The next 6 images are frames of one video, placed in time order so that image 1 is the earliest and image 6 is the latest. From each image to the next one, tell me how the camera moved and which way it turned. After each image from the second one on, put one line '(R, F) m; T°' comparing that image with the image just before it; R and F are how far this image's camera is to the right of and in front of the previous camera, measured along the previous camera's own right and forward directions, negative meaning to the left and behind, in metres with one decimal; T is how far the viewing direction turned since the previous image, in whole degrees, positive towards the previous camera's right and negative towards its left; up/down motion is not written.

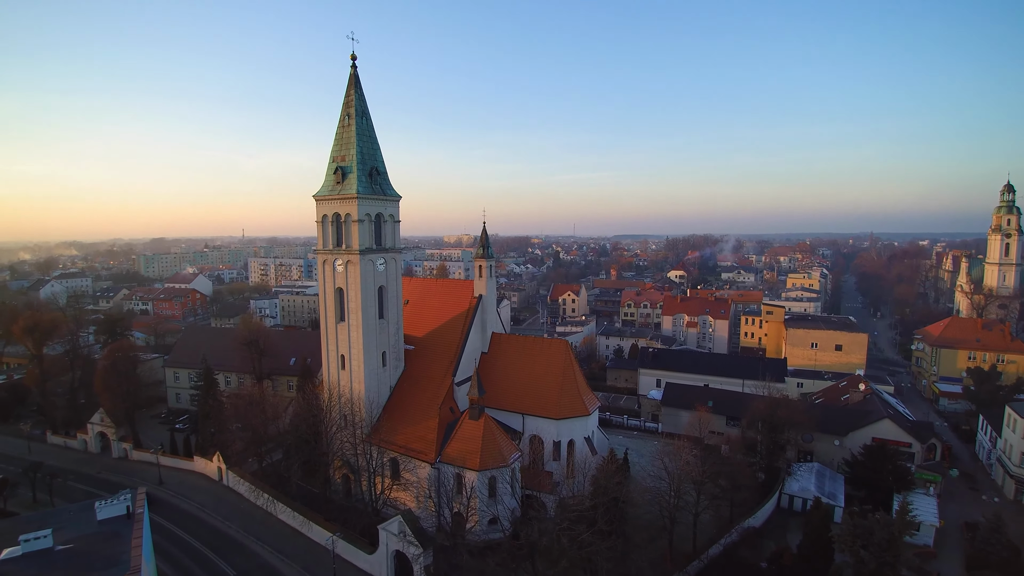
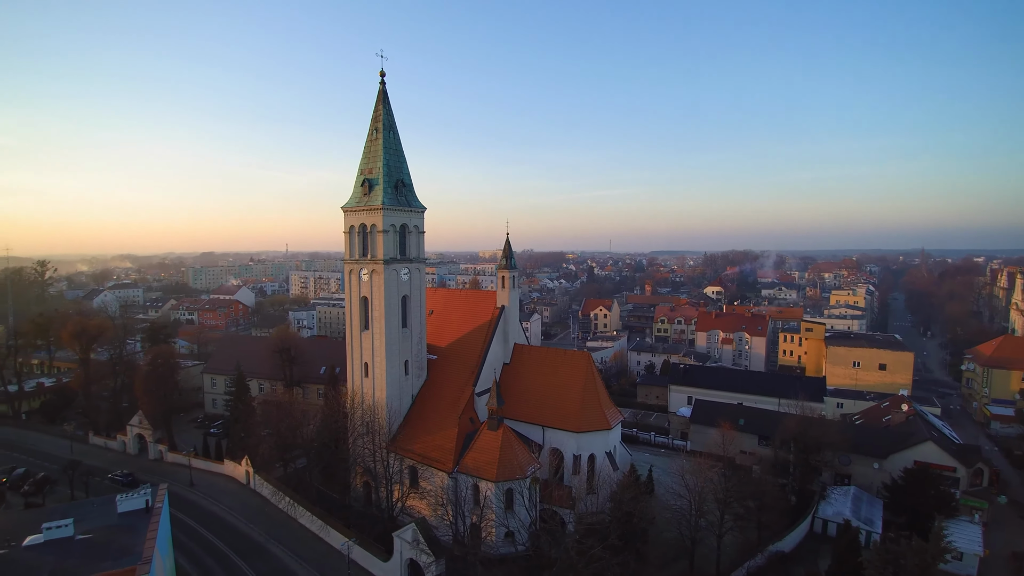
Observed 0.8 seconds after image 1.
(+1.3, +0.2) m; -4°
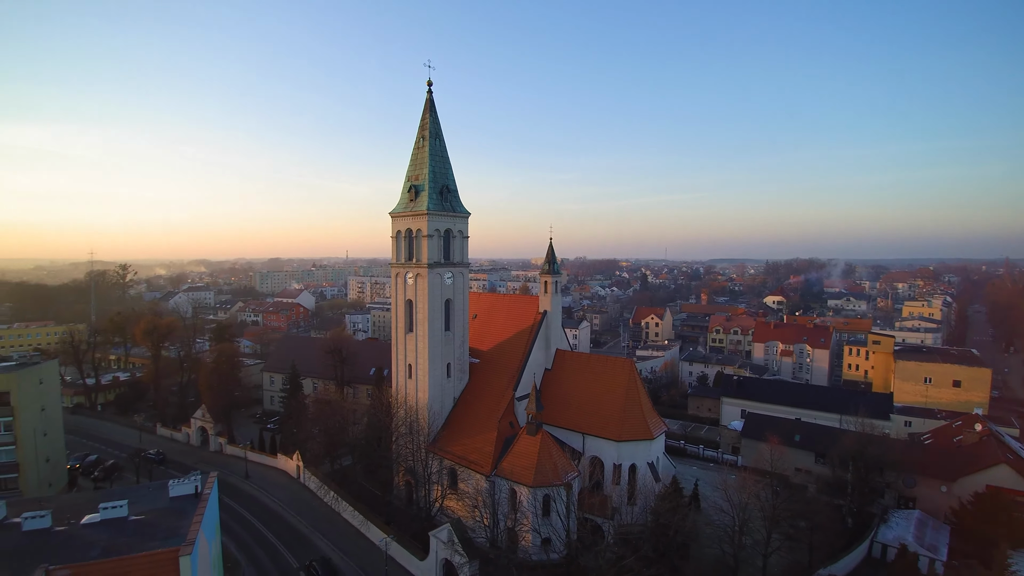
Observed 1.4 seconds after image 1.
(+1.1, 0.0) m; -6°
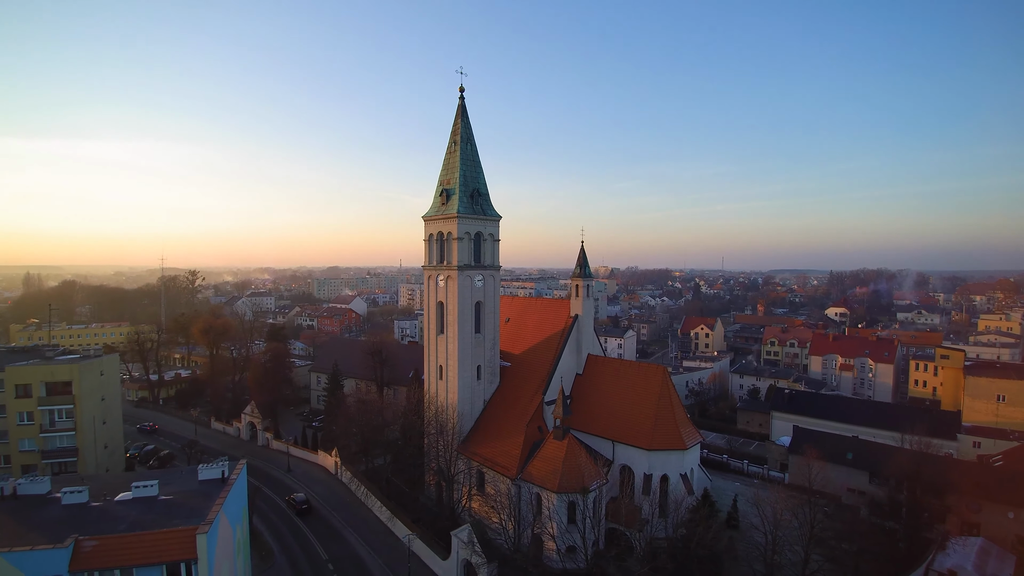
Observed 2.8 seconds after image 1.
(+2.1, +0.2) m; -6°
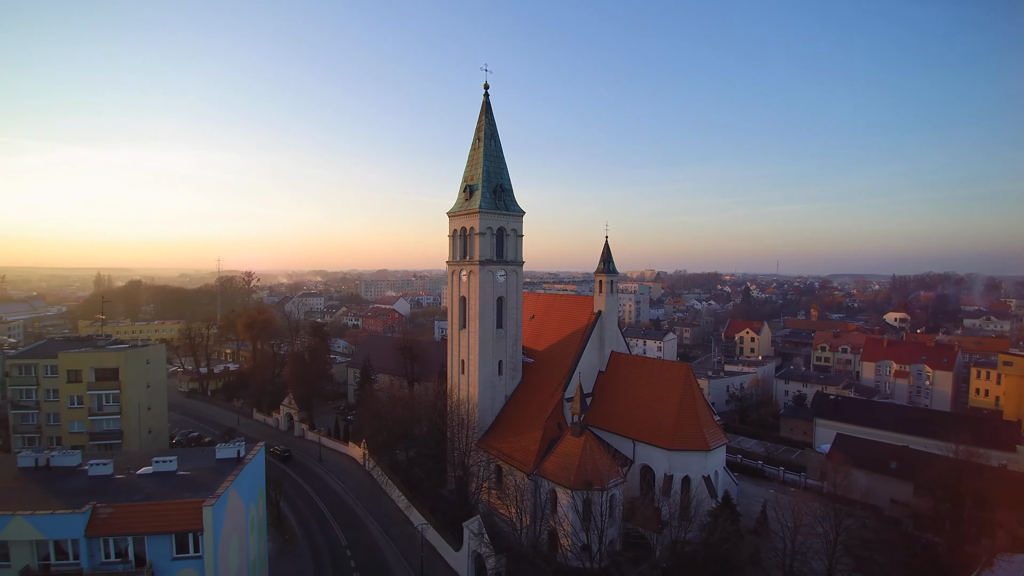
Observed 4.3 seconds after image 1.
(+2.4, +0.2) m; -5°
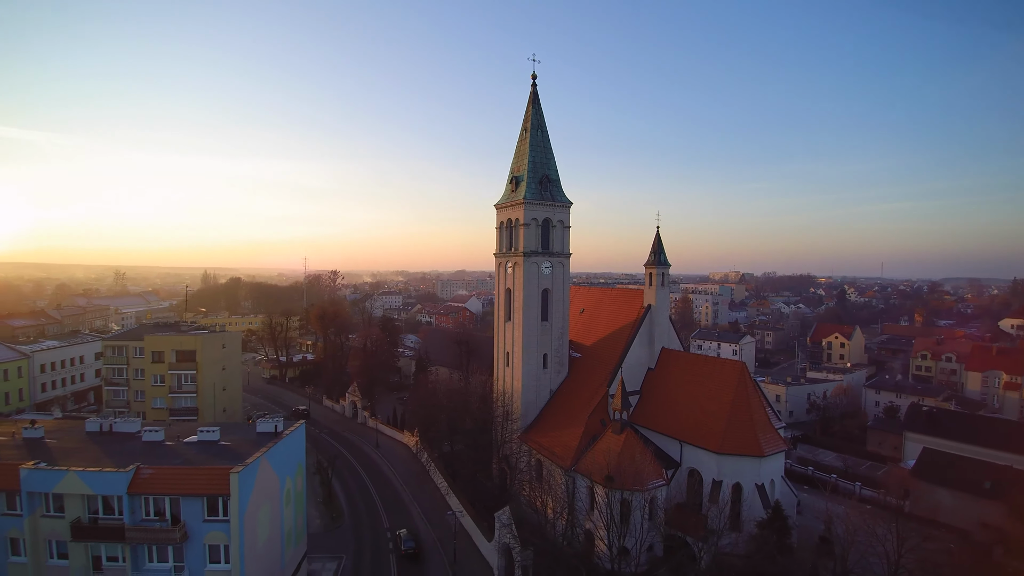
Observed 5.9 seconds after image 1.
(+3.2, +0.8) m; -8°
